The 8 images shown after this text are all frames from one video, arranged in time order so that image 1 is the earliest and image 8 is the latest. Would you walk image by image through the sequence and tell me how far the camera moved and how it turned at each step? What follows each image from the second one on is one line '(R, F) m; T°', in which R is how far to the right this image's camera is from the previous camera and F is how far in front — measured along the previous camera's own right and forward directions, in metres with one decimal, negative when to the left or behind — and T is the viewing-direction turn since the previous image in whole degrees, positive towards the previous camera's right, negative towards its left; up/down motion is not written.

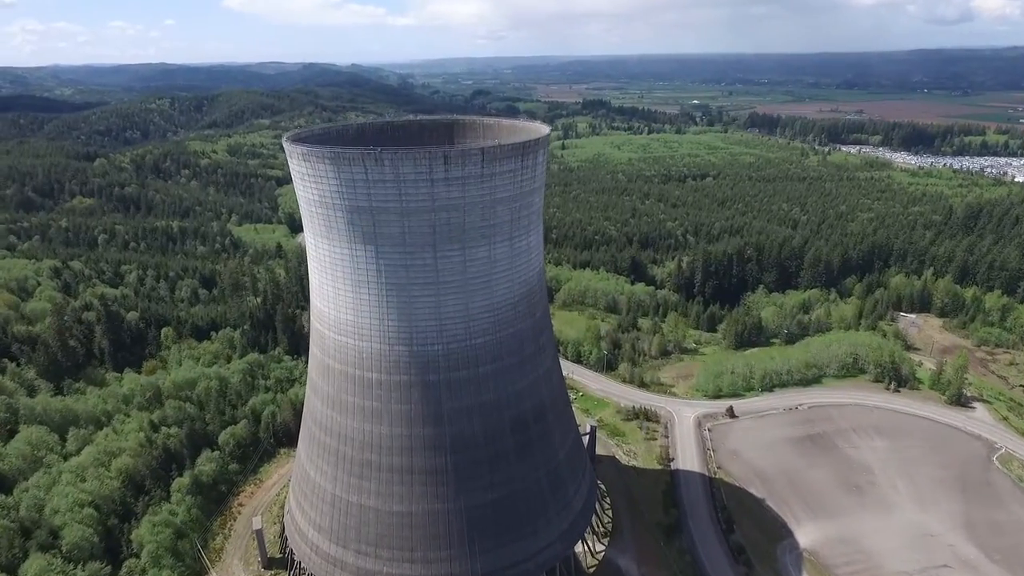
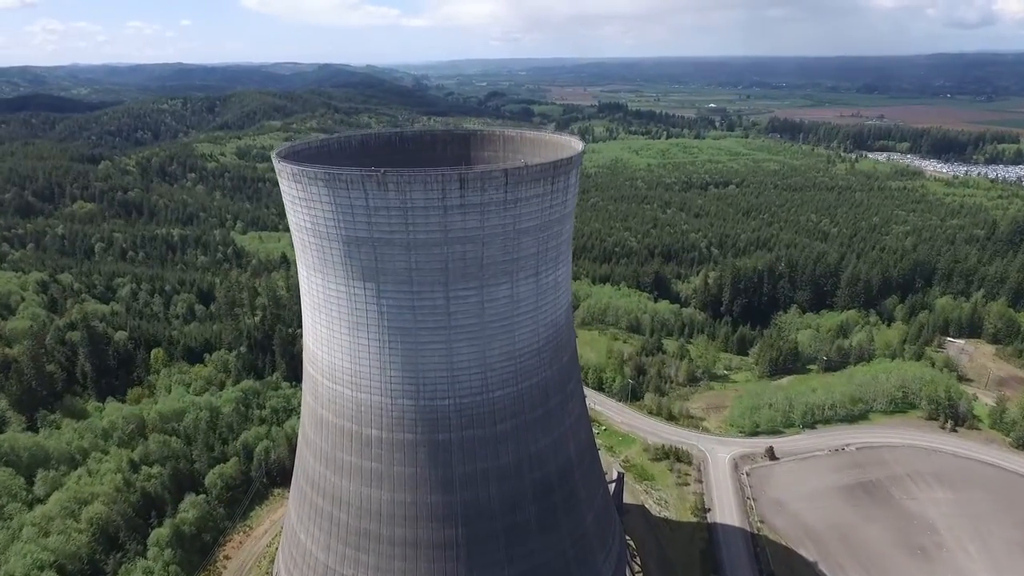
(-0.4, +3.2) m; -1°
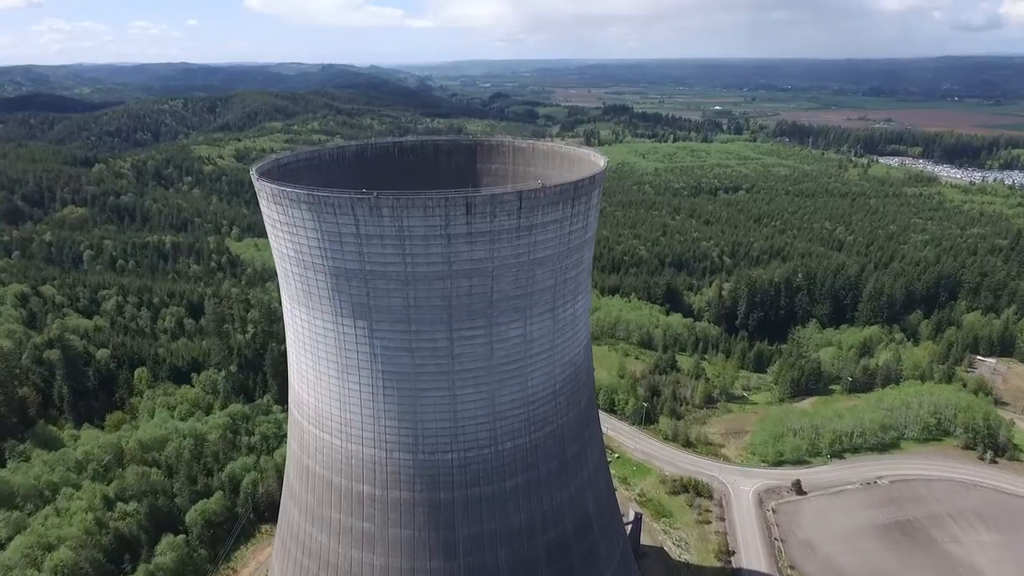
(-0.3, +2.3) m; 0°
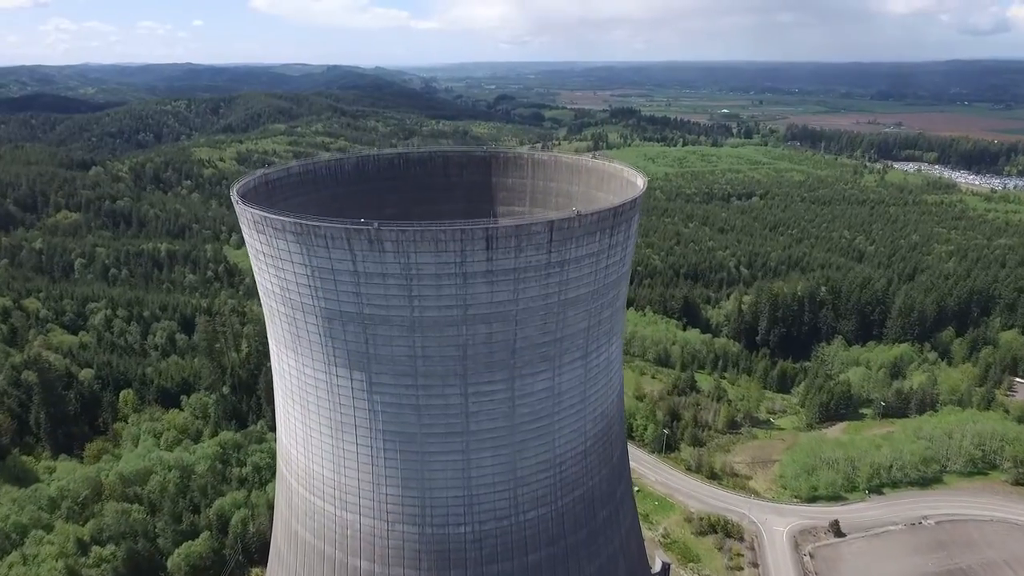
(-0.4, +2.4) m; 0°
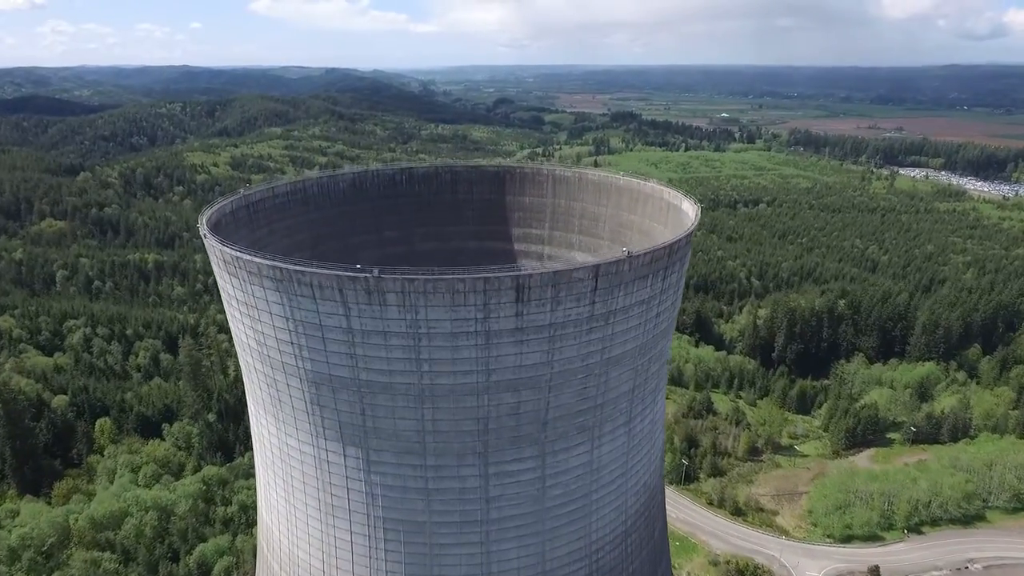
(-0.5, +2.4) m; 0°
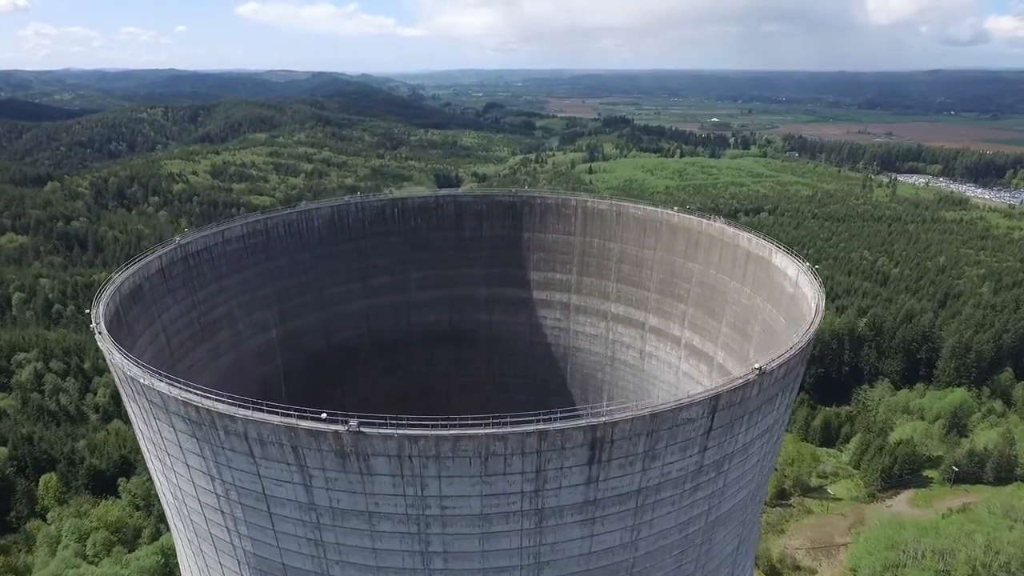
(-0.7, +3.5) m; +1°
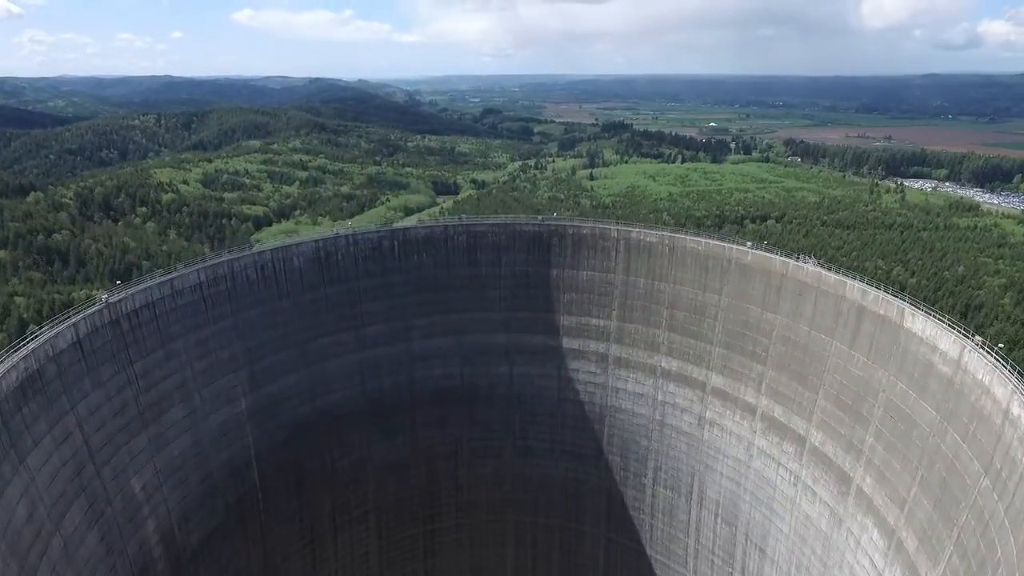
(-0.5, +2.6) m; 0°
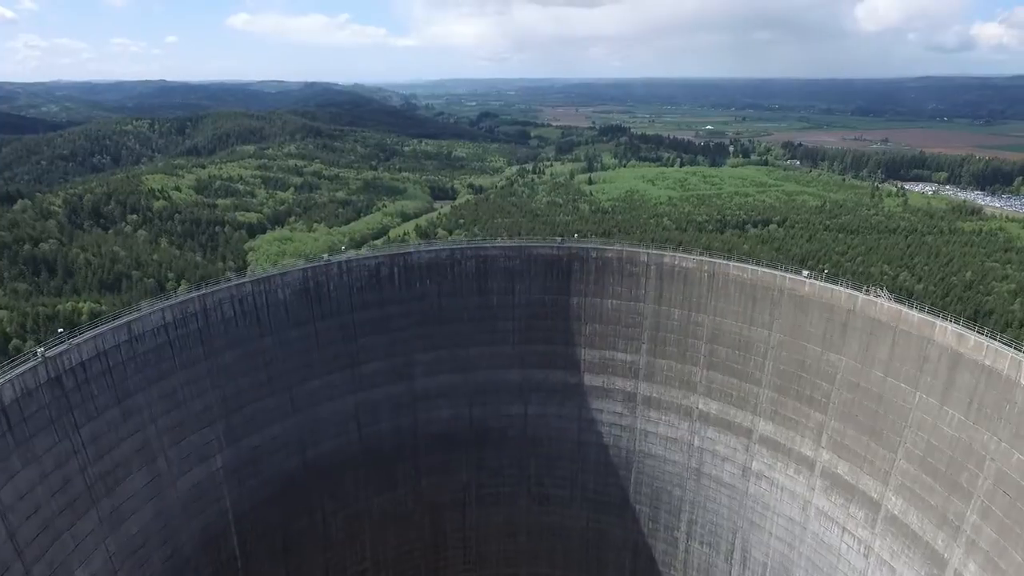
(-0.3, +1.4) m; 0°
